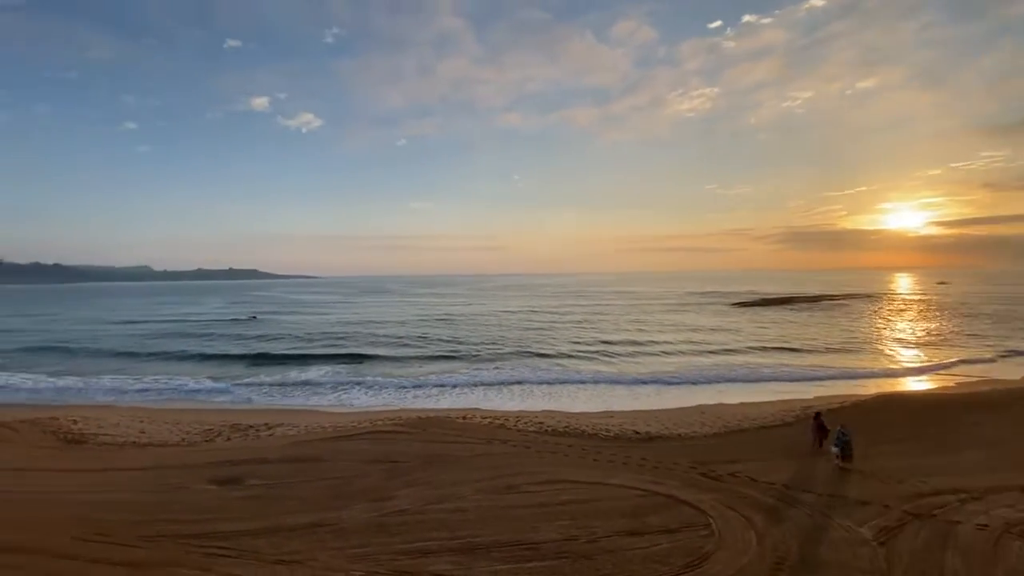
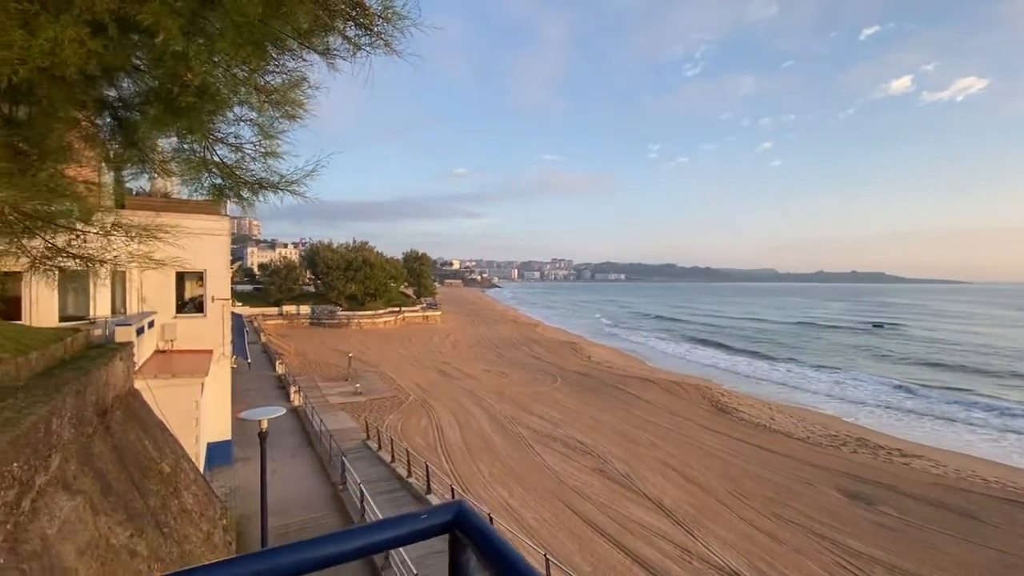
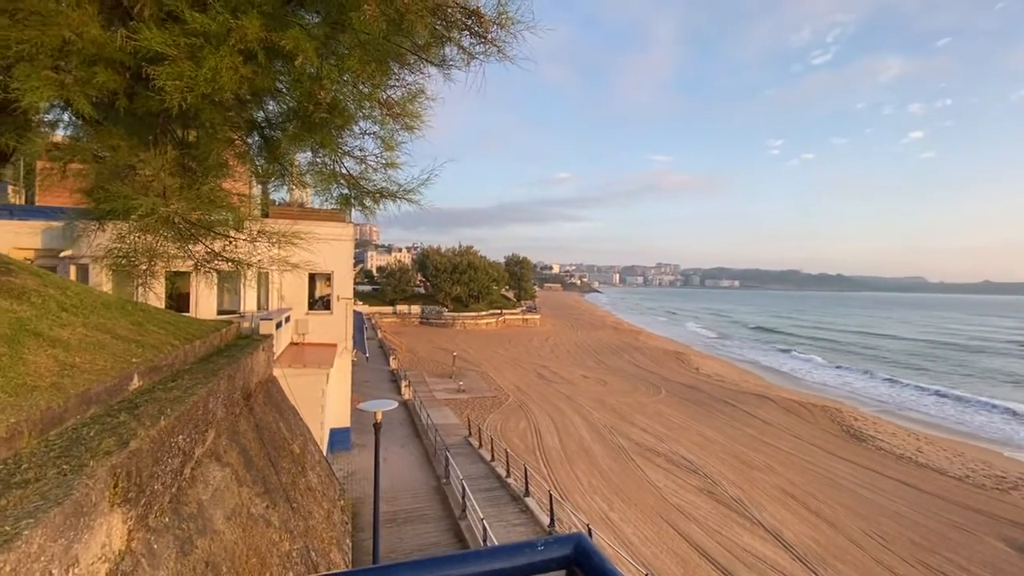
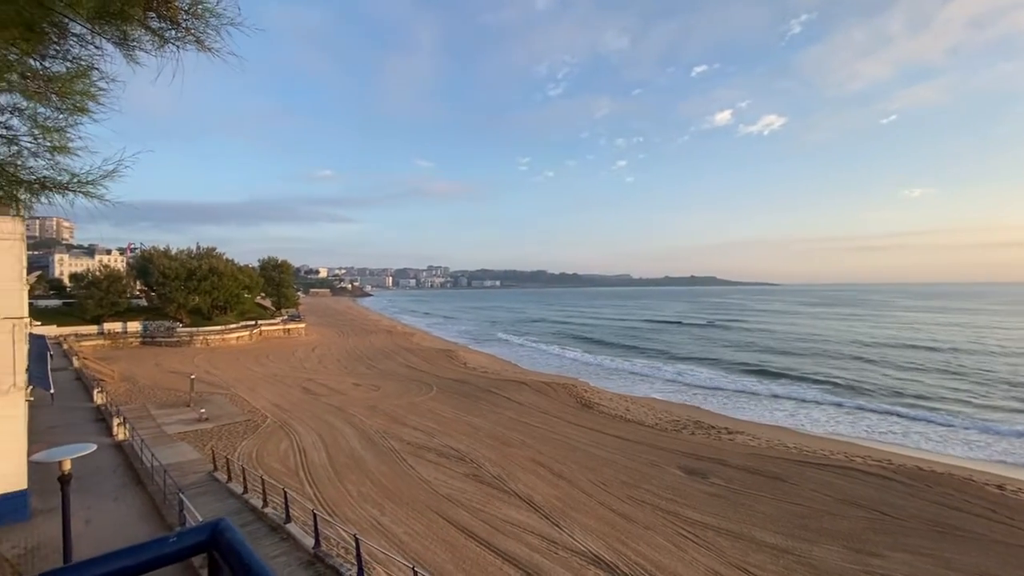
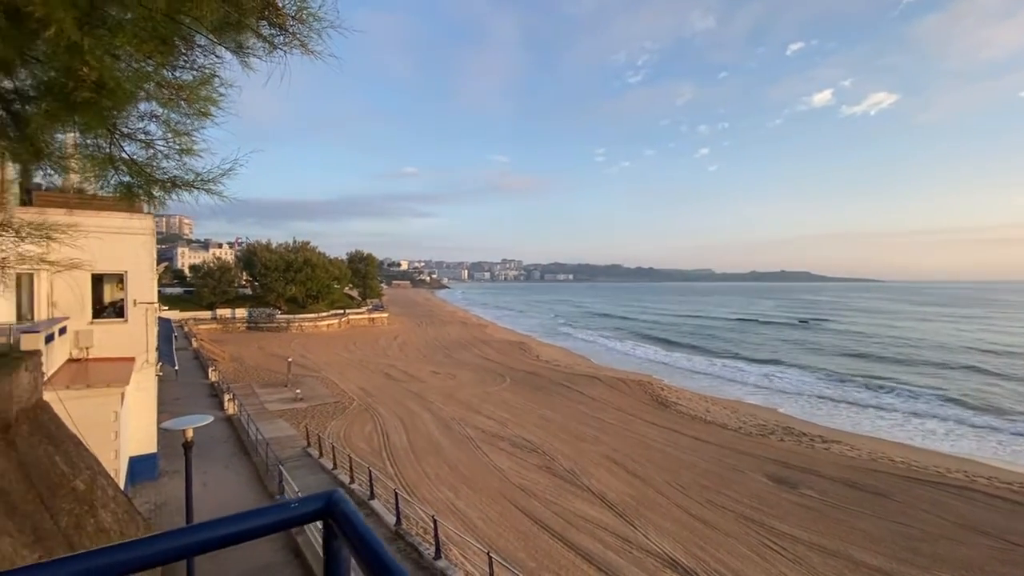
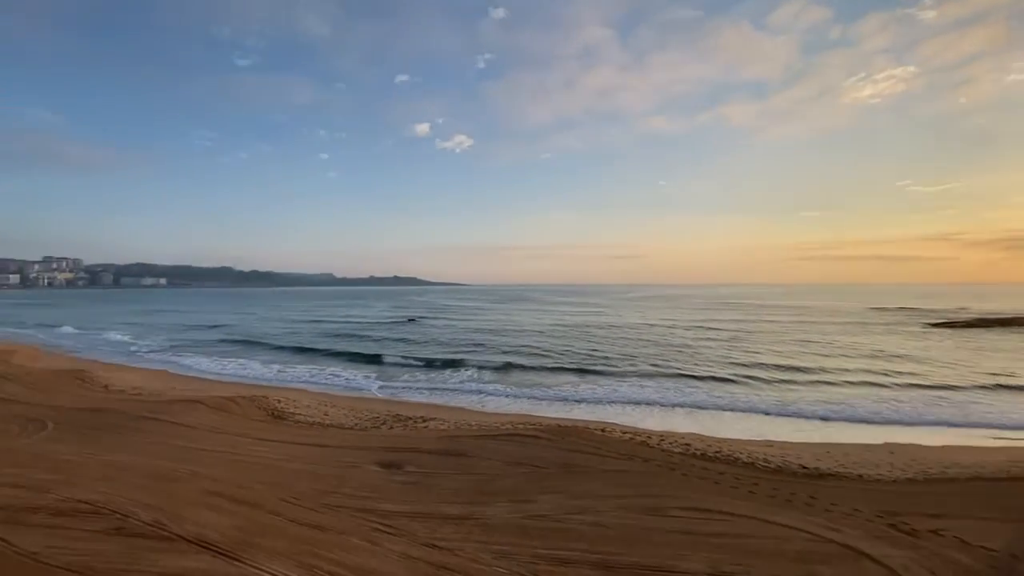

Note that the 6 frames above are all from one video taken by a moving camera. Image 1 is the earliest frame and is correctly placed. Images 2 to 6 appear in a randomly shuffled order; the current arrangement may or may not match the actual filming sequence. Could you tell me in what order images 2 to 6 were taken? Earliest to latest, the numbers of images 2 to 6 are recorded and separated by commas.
6, 4, 5, 2, 3
